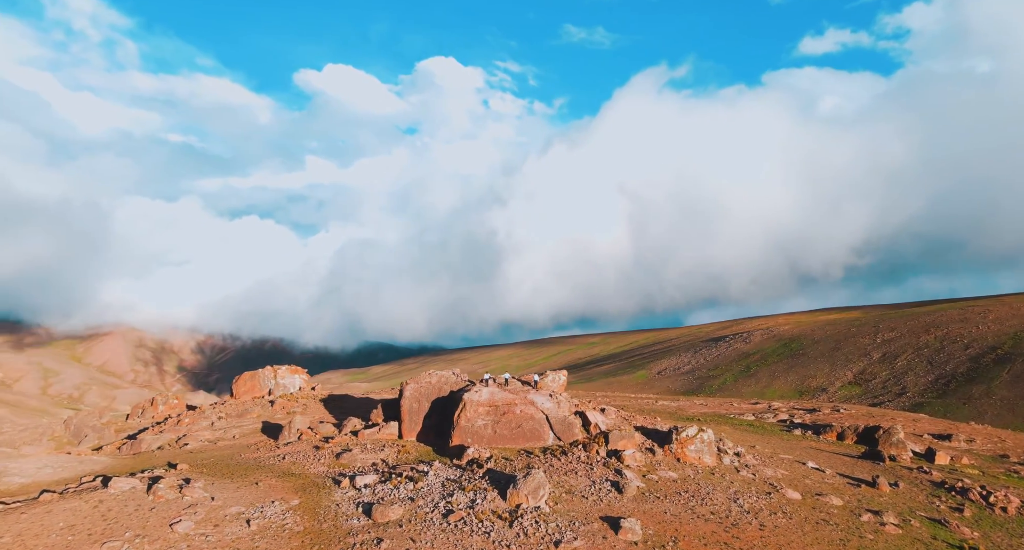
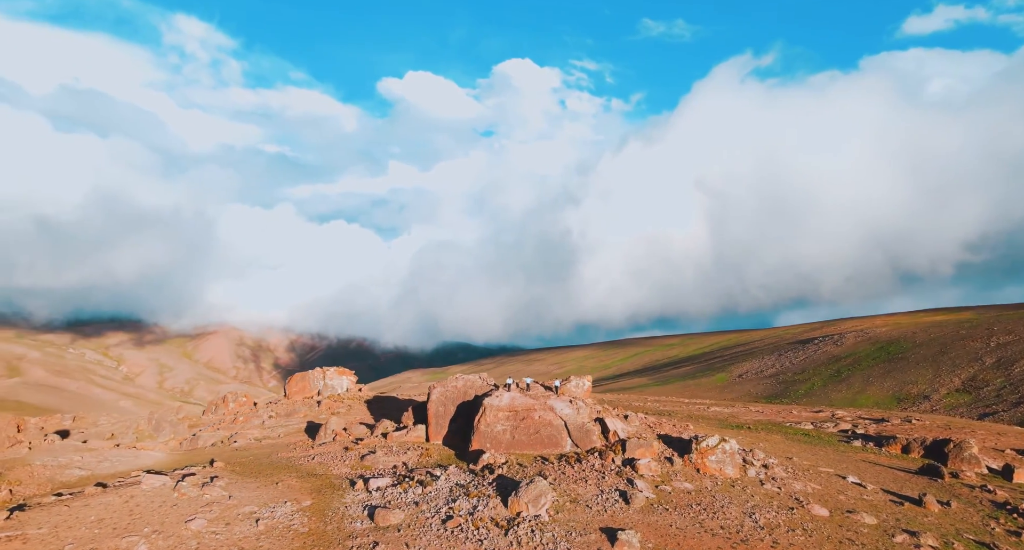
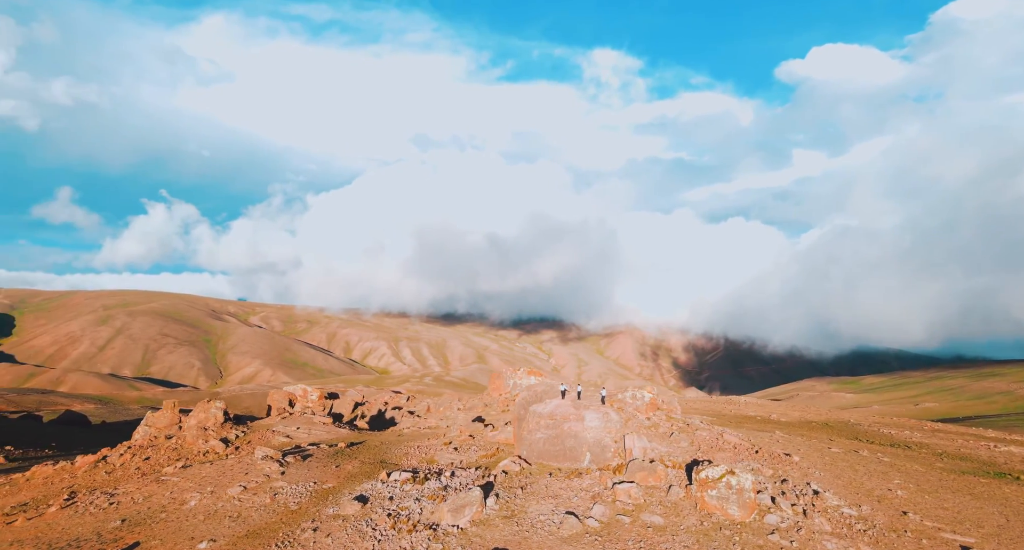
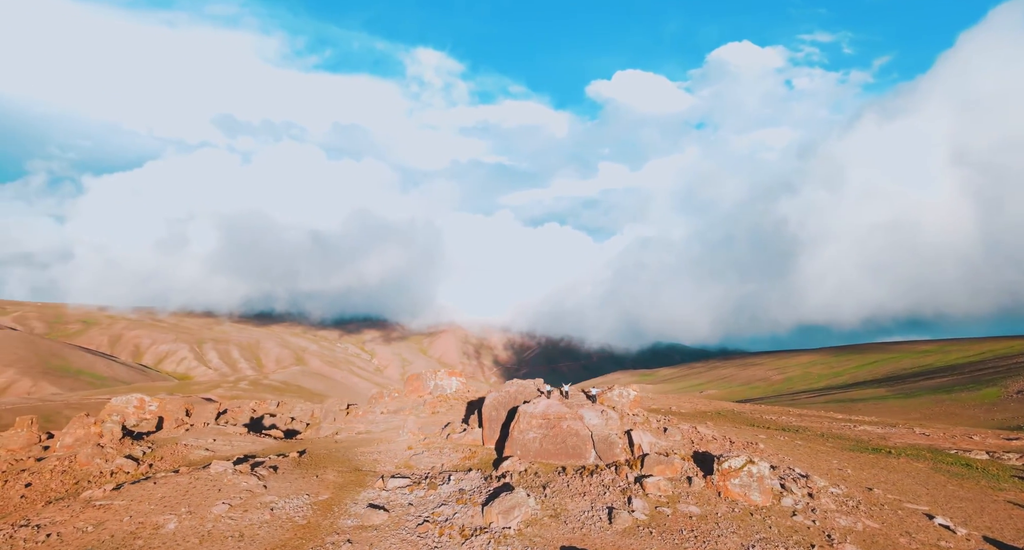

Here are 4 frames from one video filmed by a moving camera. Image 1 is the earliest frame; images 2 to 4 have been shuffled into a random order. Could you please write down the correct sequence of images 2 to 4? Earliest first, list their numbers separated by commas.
2, 4, 3
